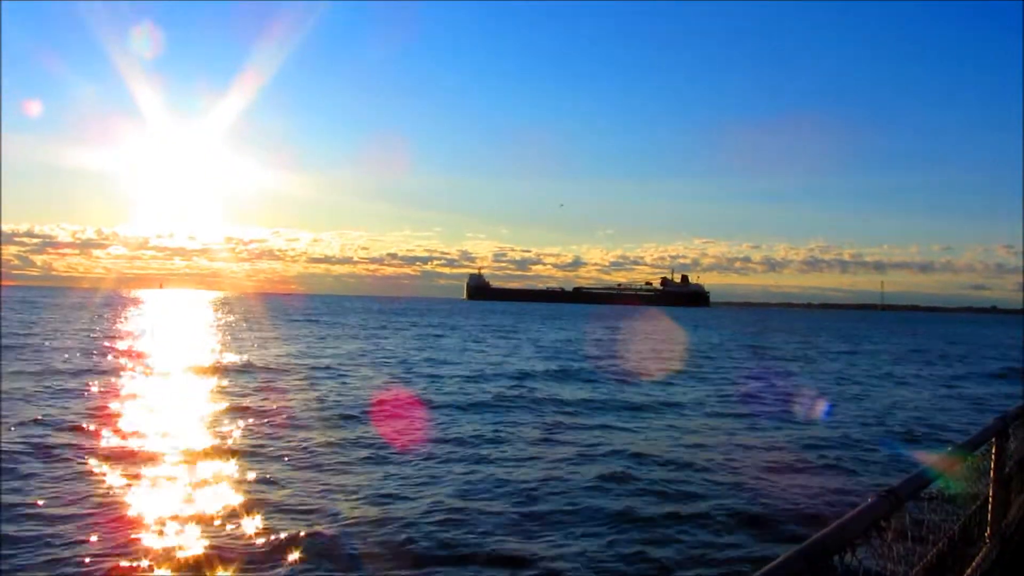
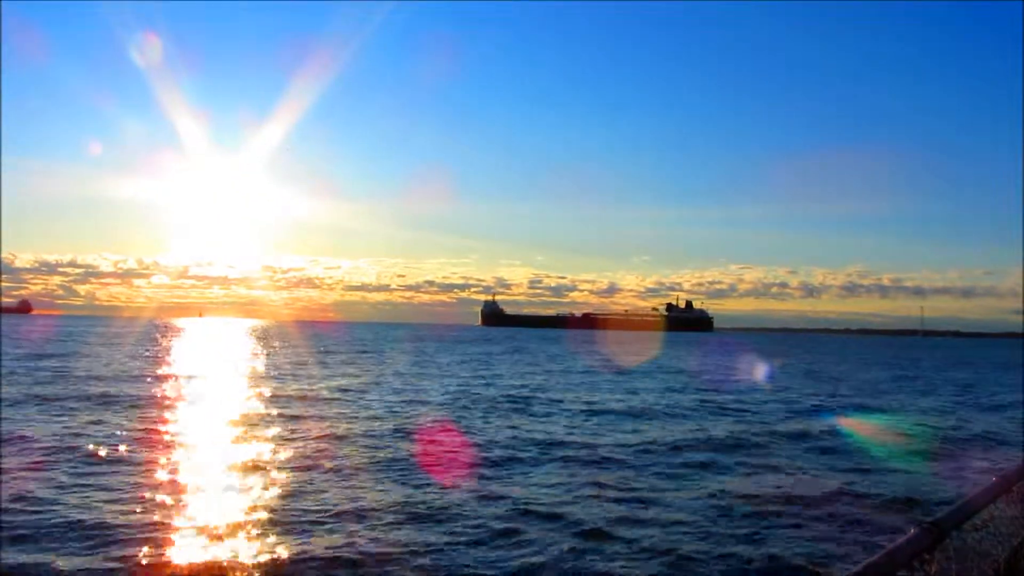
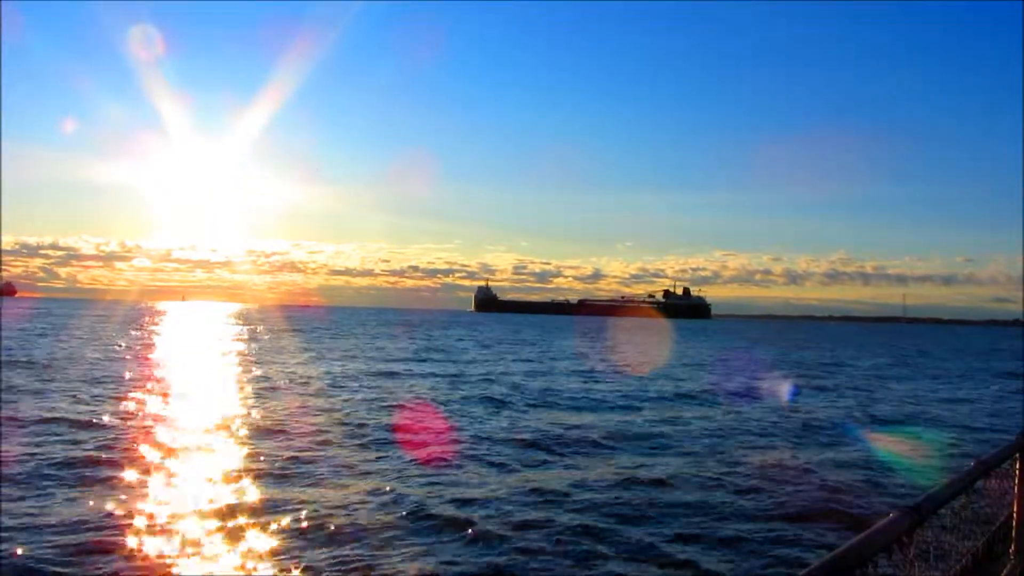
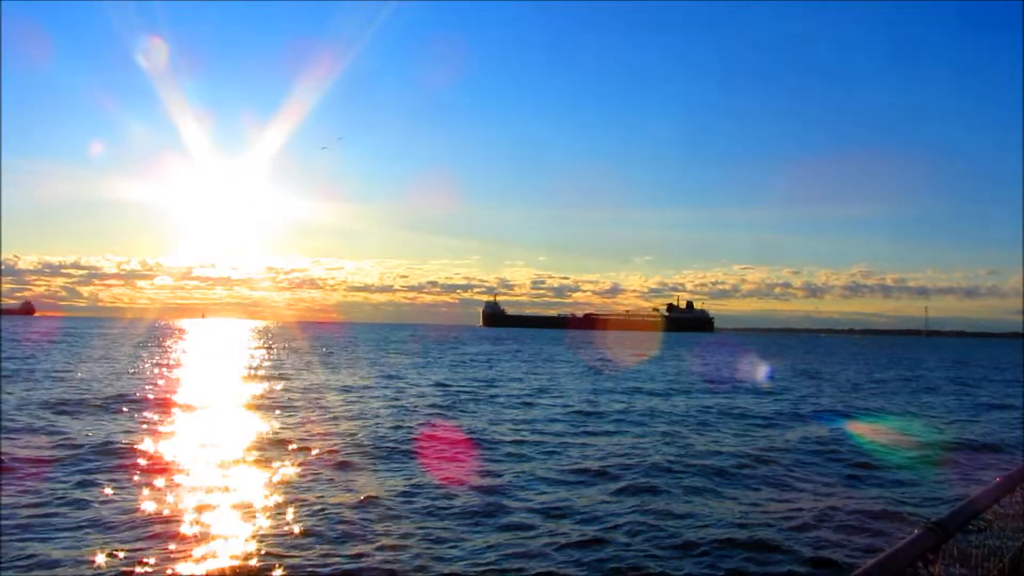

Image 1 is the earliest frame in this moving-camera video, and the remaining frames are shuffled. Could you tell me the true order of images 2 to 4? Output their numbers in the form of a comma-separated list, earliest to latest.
3, 2, 4
